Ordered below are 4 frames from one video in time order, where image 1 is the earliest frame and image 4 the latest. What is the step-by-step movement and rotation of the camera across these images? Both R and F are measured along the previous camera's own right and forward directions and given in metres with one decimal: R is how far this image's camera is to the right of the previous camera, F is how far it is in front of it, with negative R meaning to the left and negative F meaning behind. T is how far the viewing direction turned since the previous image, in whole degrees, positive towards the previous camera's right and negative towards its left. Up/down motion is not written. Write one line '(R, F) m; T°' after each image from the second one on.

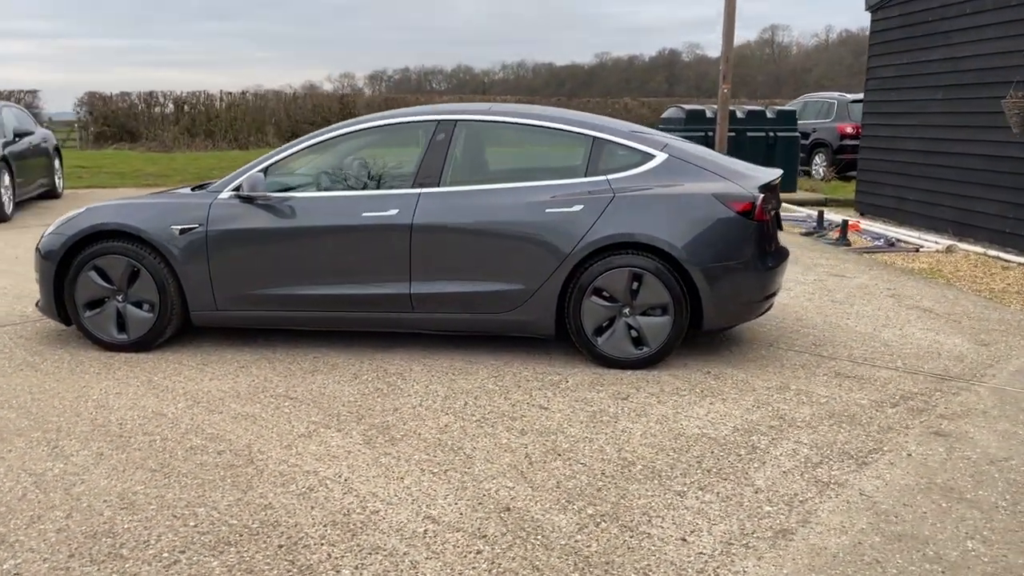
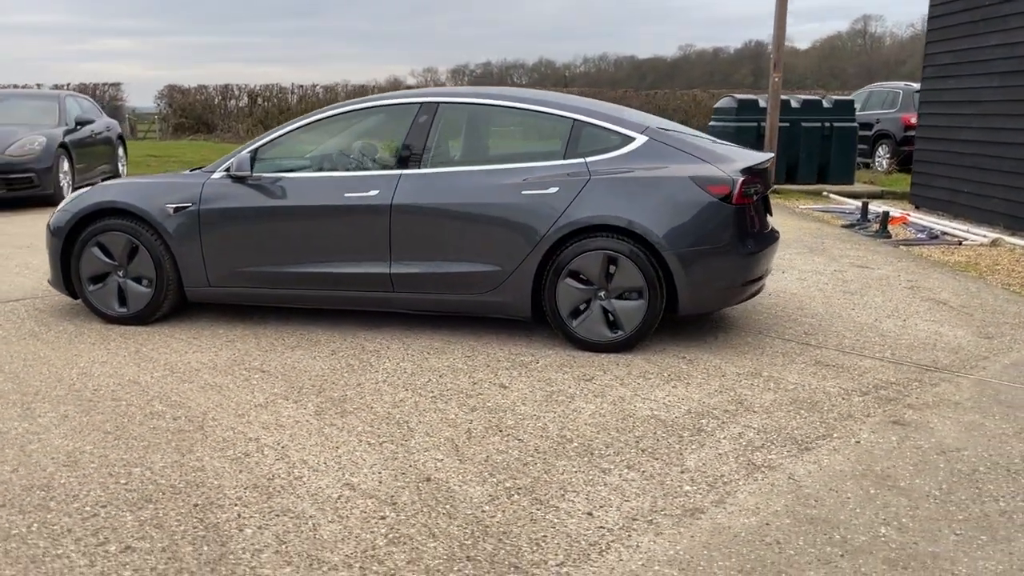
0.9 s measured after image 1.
(+0.6, 0.0) m; -5°
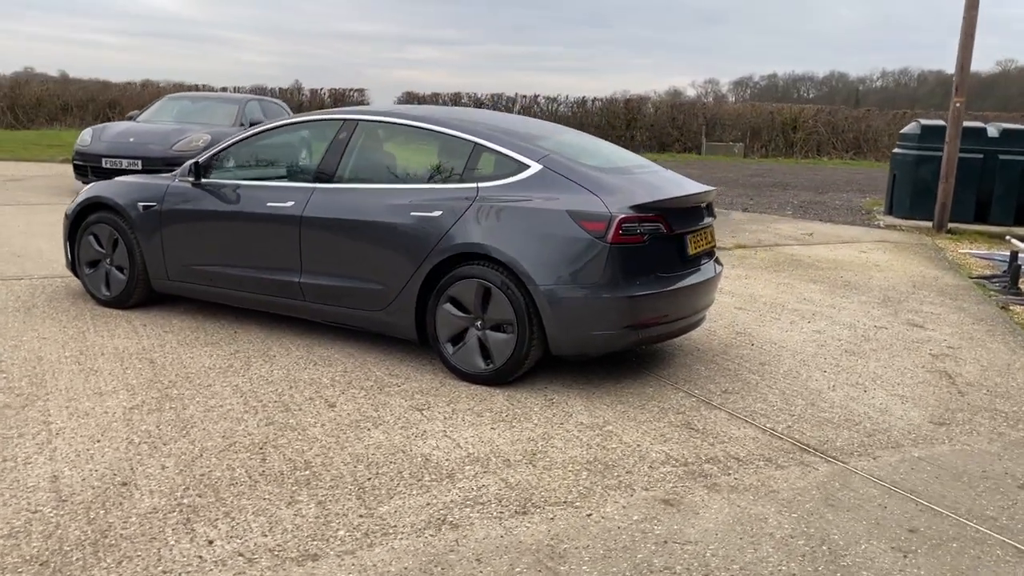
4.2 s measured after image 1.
(+2.0, +0.4) m; -17°
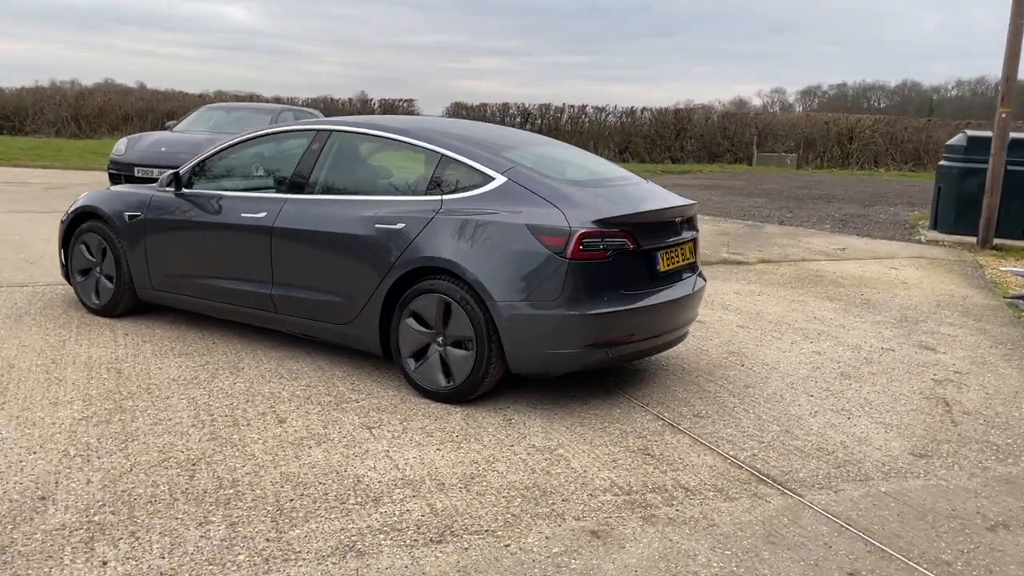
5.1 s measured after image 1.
(+0.5, +0.2) m; -4°
